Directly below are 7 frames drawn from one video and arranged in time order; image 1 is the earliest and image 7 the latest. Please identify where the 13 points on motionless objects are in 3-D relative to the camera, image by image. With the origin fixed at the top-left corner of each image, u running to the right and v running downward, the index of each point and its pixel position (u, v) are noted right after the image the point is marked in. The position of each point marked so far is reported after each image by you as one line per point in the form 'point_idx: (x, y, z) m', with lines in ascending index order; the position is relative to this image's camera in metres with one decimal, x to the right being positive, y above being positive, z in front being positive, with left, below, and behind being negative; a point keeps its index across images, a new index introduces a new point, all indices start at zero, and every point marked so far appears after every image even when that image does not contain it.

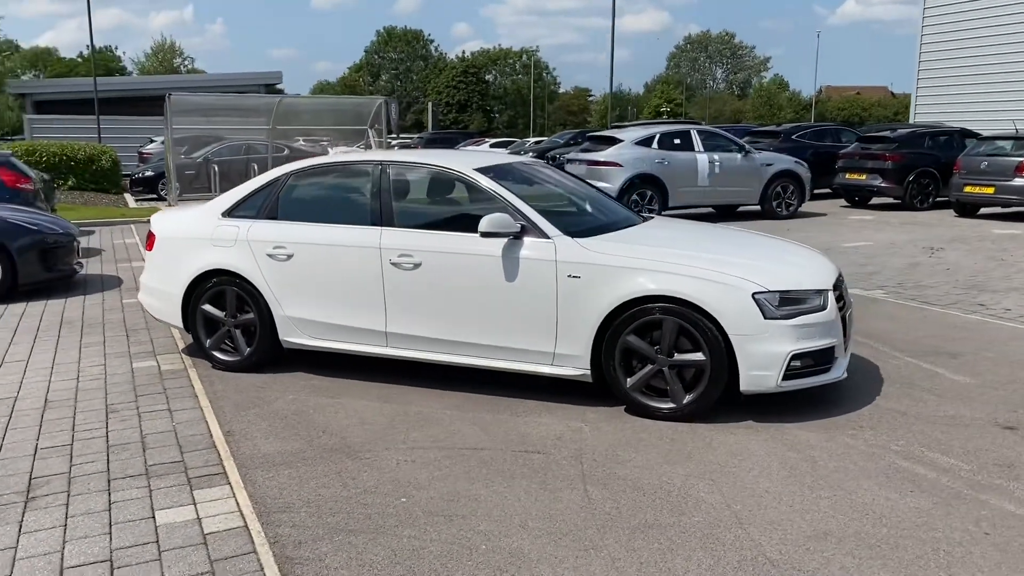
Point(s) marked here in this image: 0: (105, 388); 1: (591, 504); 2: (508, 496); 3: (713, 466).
0: (-2.6, -0.6, +5.8) m
1: (+0.3, -0.9, +3.8) m
2: (0.0, -0.9, +3.9) m
3: (+0.9, -0.8, +4.3) m
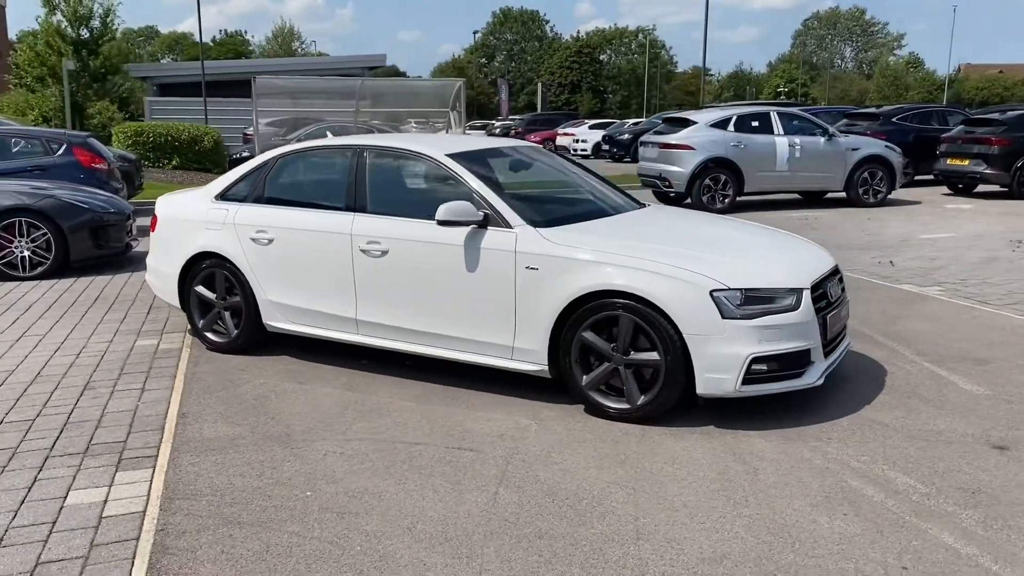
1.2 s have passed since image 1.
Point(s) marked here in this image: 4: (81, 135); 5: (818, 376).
0: (-2.7, -0.5, +6.0) m
1: (-0.1, -0.9, +3.7) m
2: (-0.4, -0.9, +3.8) m
3: (+0.6, -0.8, +4.0) m
4: (-5.9, +2.1, +12.4) m
5: (+1.6, -0.5, +4.7) m
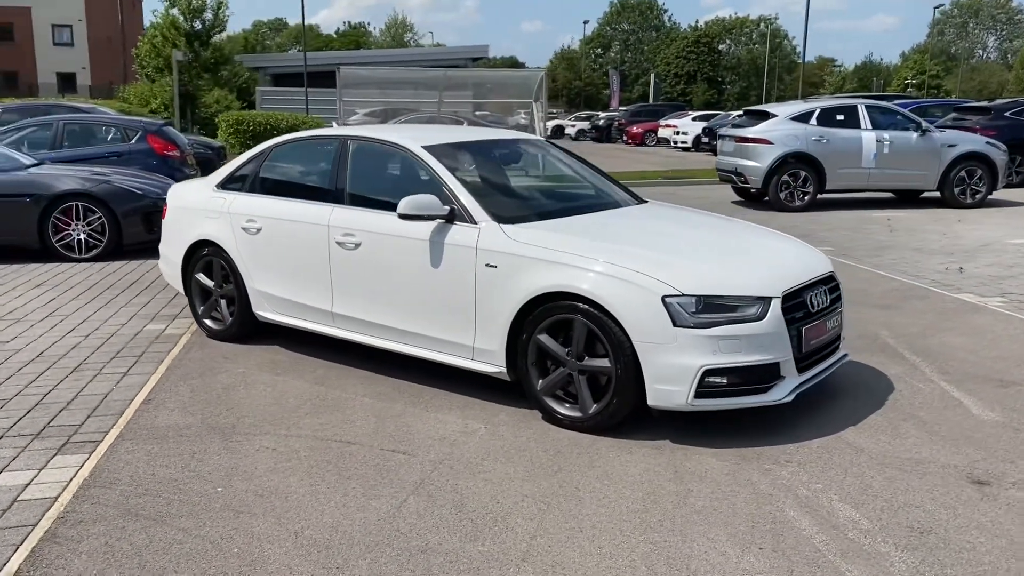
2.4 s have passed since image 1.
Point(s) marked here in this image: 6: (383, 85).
0: (-2.8, -0.4, +6.1) m
1: (-0.5, -0.9, +3.5) m
2: (-0.8, -0.9, +3.7) m
3: (+0.2, -0.8, +3.8) m
4: (-5.1, +2.3, +12.9) m
5: (+1.3, -0.5, +4.3) m
6: (-2.9, +4.5, +19.9) m
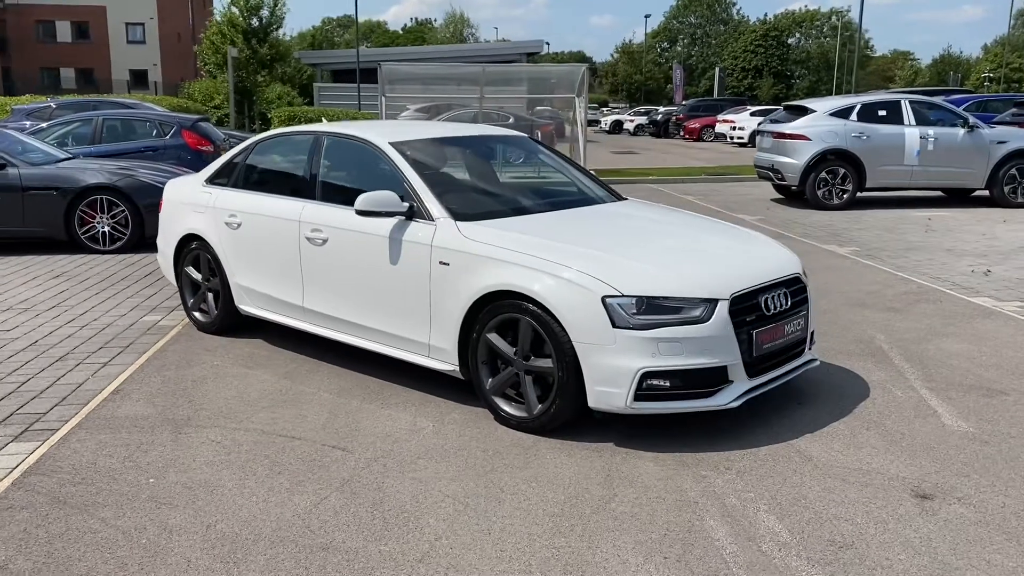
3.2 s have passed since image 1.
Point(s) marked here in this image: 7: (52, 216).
0: (-2.9, -0.3, +6.3) m
1: (-0.8, -0.9, +3.6) m
2: (-1.1, -0.8, +3.7) m
3: (-0.1, -0.8, +3.7) m
4: (-4.6, +2.4, +13.2) m
5: (+1.0, -0.5, +4.2) m
6: (-2.0, +4.6, +20.0) m
7: (-4.9, +0.8, +9.6) m
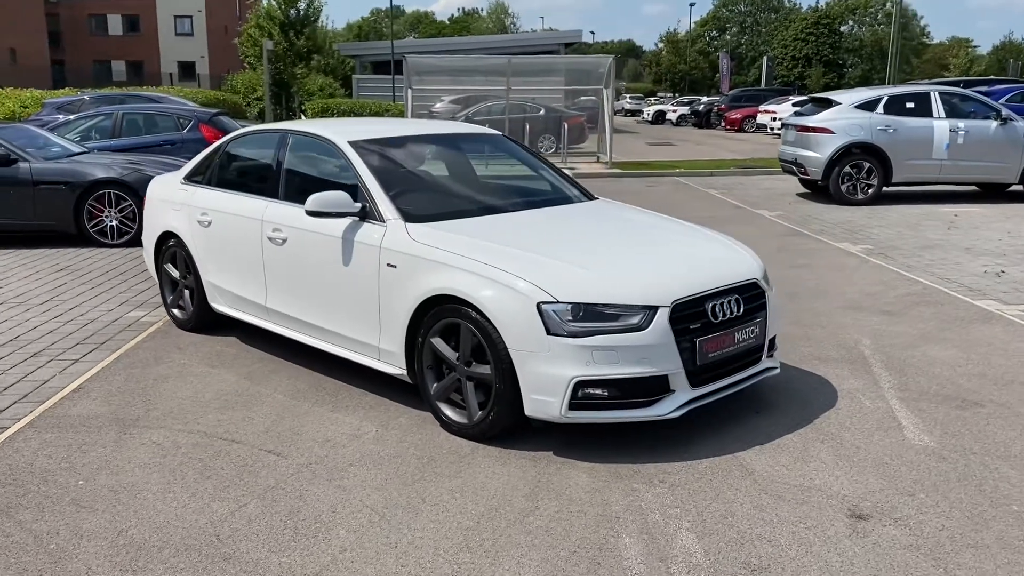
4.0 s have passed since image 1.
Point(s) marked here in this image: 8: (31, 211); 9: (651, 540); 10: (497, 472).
0: (-3.1, -0.3, +6.4) m
1: (-1.1, -0.9, +3.5) m
2: (-1.4, -0.9, +3.7) m
3: (-0.4, -0.9, +3.7) m
4: (-4.4, +2.6, +13.3) m
5: (+0.7, -0.5, +4.1) m
6: (-1.4, +4.8, +20.0) m
7: (-4.8, +0.8, +9.7) m
8: (-5.2, +0.8, +9.7) m
9: (+0.5, -0.9, +3.3) m
10: (-0.1, -0.8, +3.9) m
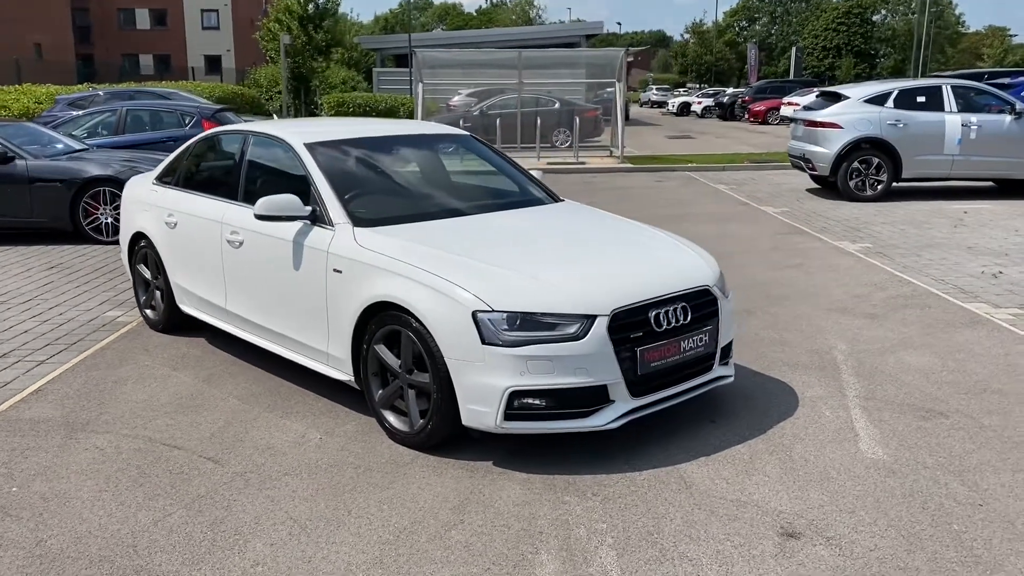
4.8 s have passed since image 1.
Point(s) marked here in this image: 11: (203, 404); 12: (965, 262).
0: (-3.3, -0.3, +6.4) m
1: (-1.4, -0.9, +3.5) m
2: (-1.7, -0.9, +3.7) m
3: (-0.7, -0.9, +3.6) m
4: (-4.4, +2.6, +13.4) m
5: (+0.5, -0.6, +4.0) m
6: (-1.1, +4.9, +19.9) m
7: (-4.9, +0.9, +9.8) m
8: (-5.2, +0.9, +9.8) m
9: (+0.2, -1.0, +3.3) m
10: (-0.3, -0.8, +3.9) m
11: (-1.7, -0.6, +4.9) m
12: (+4.3, +0.2, +8.6) m
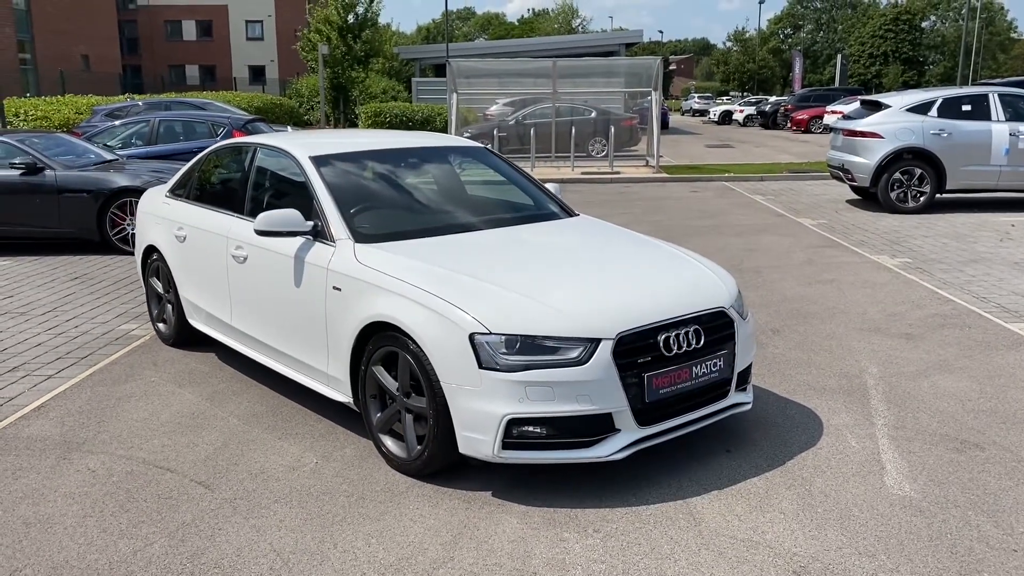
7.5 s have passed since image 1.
0: (-3.2, -0.4, +6.4) m
1: (-1.5, -1.0, +3.4) m
2: (-1.7, -1.0, +3.6) m
3: (-0.7, -1.0, +3.5) m
4: (-3.9, +2.5, +13.4) m
5: (+0.5, -0.7, +3.8) m
6: (-0.3, +4.7, +19.8) m
7: (-4.6, +0.8, +9.8) m
8: (-5.0, +0.8, +9.9) m
9: (+0.2, -1.1, +3.0) m
10: (-0.4, -0.9, +3.7) m
11: (-1.6, -0.7, +4.8) m
12: (+4.5, +0.1, +8.2) m
